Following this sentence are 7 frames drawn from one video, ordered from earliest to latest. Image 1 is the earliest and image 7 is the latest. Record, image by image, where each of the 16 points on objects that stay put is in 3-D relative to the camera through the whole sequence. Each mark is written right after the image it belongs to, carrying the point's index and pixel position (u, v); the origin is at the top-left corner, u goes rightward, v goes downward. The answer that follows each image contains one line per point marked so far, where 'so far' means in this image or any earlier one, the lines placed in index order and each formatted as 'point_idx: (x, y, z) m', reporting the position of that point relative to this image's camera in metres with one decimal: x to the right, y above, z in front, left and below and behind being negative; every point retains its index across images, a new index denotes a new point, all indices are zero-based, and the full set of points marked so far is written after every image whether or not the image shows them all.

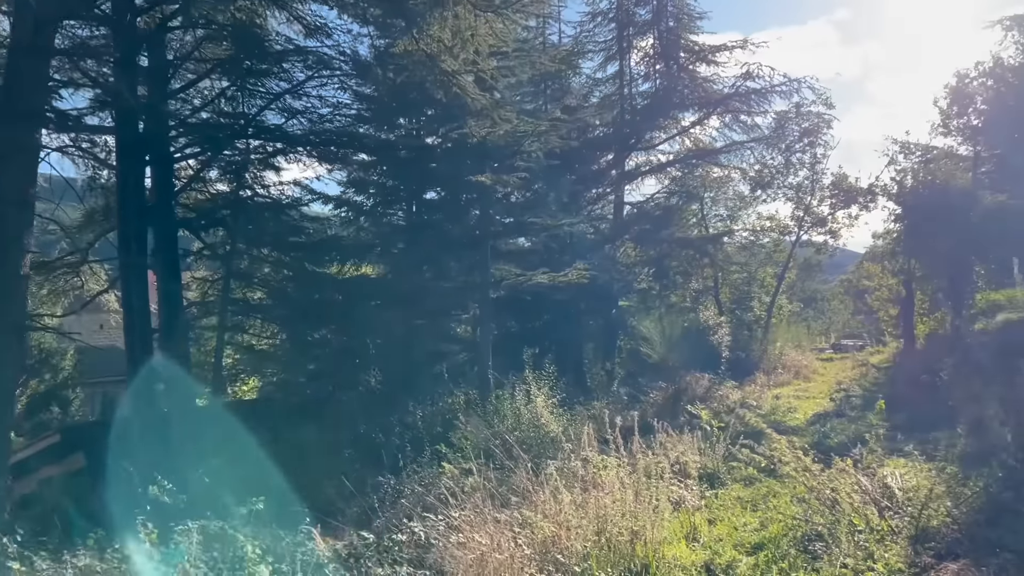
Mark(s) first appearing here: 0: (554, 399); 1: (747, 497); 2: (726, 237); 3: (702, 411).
0: (+0.5, -1.4, +10.5) m
1: (+1.8, -1.6, +6.5) m
2: (+4.9, +1.1, +19.0) m
3: (+2.6, -1.7, +11.3) m
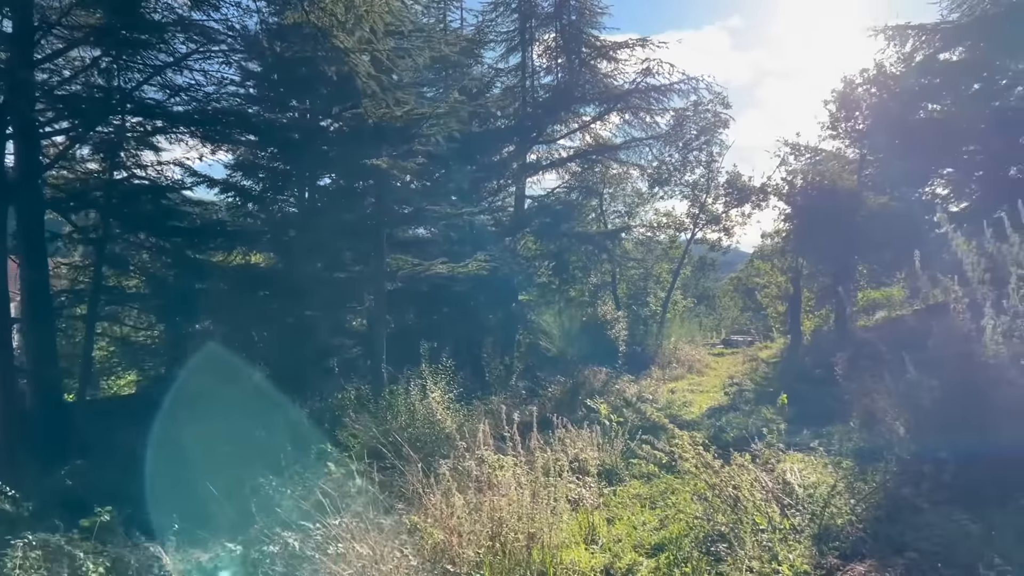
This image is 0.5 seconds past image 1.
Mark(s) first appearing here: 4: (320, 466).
0: (-0.8, -1.3, +10.2) m
1: (+1.0, -1.6, +6.3) m
2: (+2.6, +1.3, +19.1) m
3: (+1.2, -1.7, +11.2) m
4: (-1.7, -1.5, +7.1) m
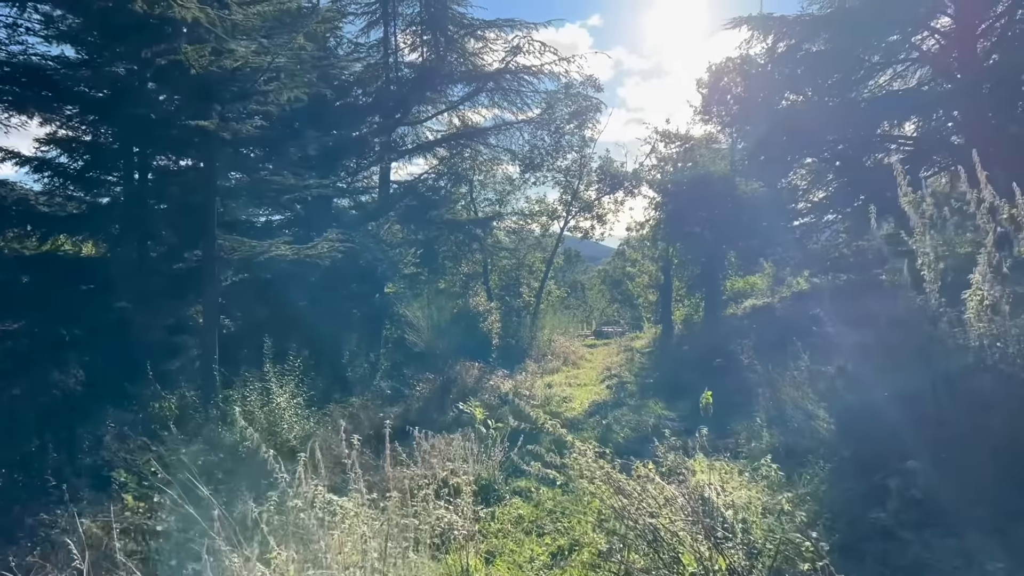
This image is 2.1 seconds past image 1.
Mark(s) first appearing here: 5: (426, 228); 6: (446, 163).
0: (-2.2, -1.2, +8.8) m
1: (+0.1, -1.4, +5.2) m
2: (-0.4, +1.5, +18.1) m
3: (-0.4, -1.5, +10.1) m
4: (-2.7, -1.4, +5.6) m
5: (-1.7, +1.2, +16.7) m
6: (-1.5, +2.9, +19.5) m
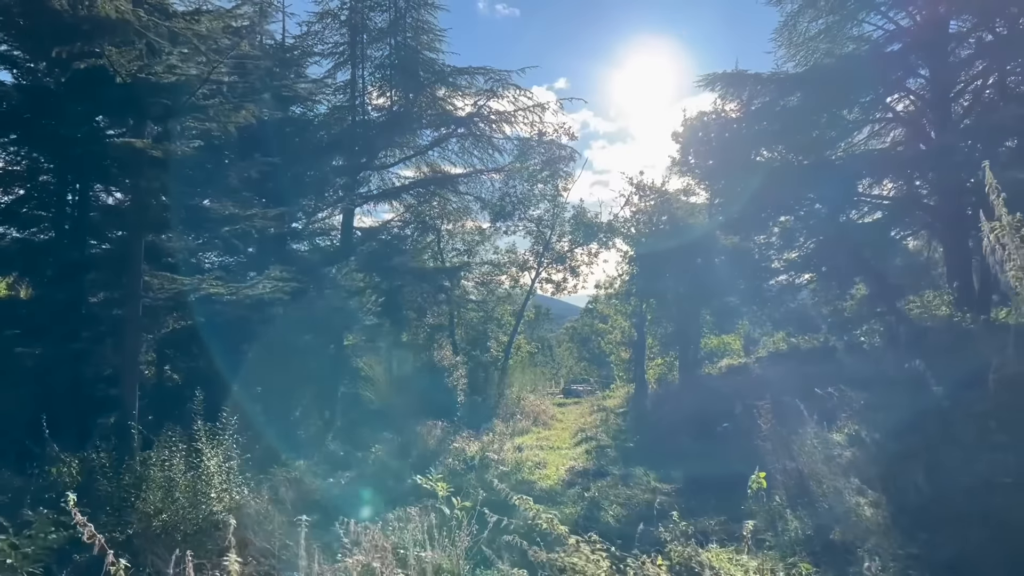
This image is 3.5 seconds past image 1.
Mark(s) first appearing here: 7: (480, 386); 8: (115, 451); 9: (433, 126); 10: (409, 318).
0: (-2.5, -1.6, +7.6) m
1: (0.0, -1.6, +4.1) m
2: (-1.0, +0.4, +17.1) m
3: (-0.8, -2.0, +8.9) m
4: (-2.8, -1.6, +4.4) m
5: (-2.3, +0.2, +15.6) m
6: (-2.2, +1.7, +18.6) m
7: (-0.8, -2.3, +19.4) m
8: (-3.5, -1.4, +7.3) m
9: (-1.7, +3.5, +17.8) m
10: (-2.1, -0.6, +17.0) m
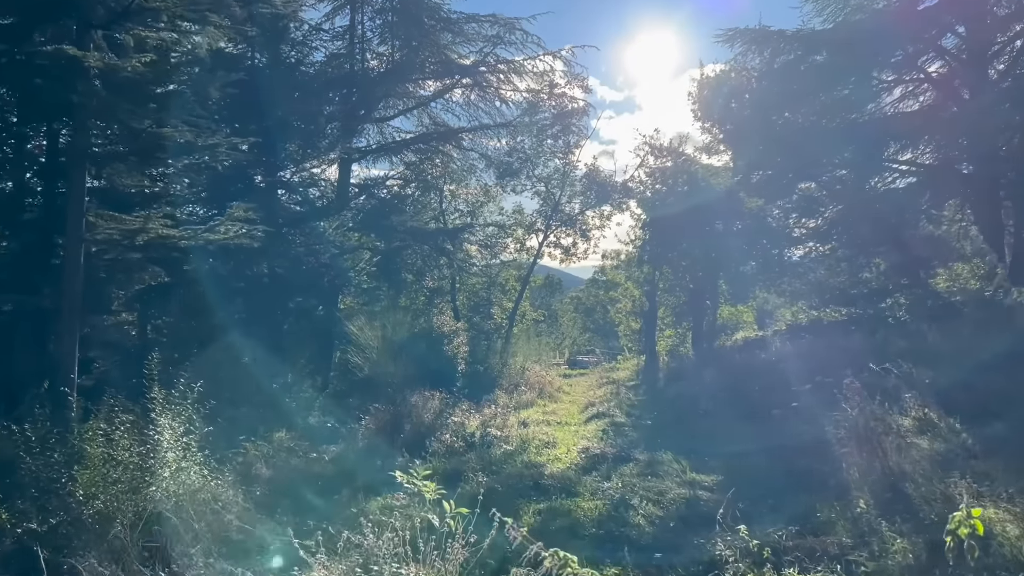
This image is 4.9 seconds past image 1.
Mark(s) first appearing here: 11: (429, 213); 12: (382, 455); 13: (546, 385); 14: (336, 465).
0: (-2.5, -1.2, +6.5) m
1: (0.0, -1.4, +3.0) m
2: (-0.9, +1.1, +15.9) m
3: (-0.8, -1.6, +7.8) m
4: (-2.8, -1.3, +3.3) m
5: (-2.2, +0.9, +14.5) m
6: (-2.0, +2.5, +17.4) m
7: (-0.7, -1.5, +18.3) m
8: (-3.4, -1.0, +6.2) m
9: (-1.5, +4.3, +16.5) m
10: (-2.0, +0.1, +15.9) m
11: (-1.9, +1.7, +19.2) m
12: (-1.4, -1.7, +8.7) m
13: (+0.7, -2.0, +17.5) m
14: (-1.7, -1.7, +8.1) m
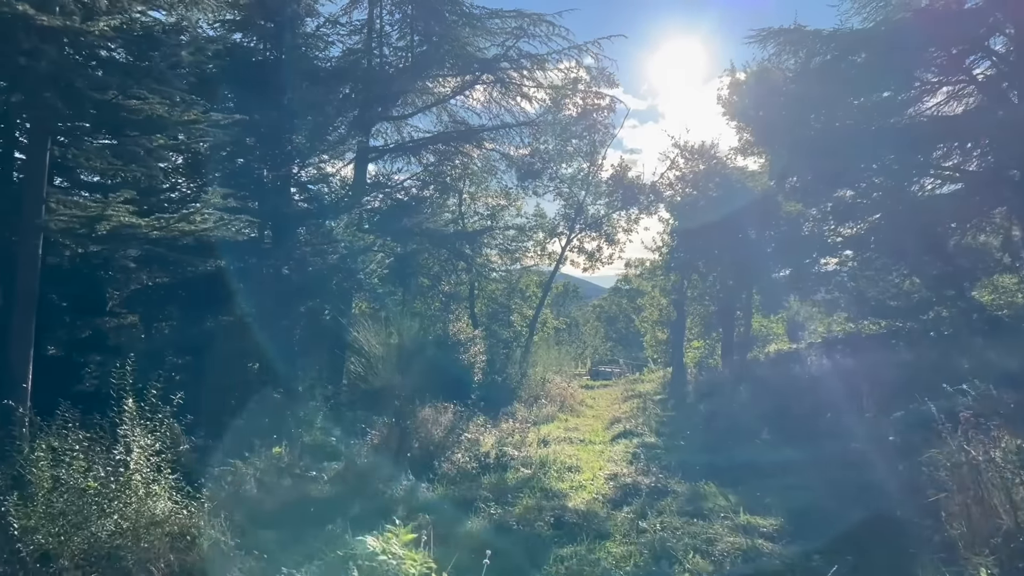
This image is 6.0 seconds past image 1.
0: (-2.4, -1.2, +5.7) m
1: (0.0, -1.4, +2.1) m
2: (-0.5, +1.0, +15.1) m
3: (-0.6, -1.6, +7.0) m
4: (-2.7, -1.2, +2.5) m
5: (-1.8, +0.8, +13.7) m
6: (-1.6, +2.4, +16.6) m
7: (-0.3, -1.6, +17.5) m
8: (-3.3, -1.0, +5.4) m
9: (-1.0, +4.2, +15.7) m
10: (-1.6, +0.1, +15.1) m
11: (-1.4, +1.6, +18.4) m
12: (-1.2, -1.8, +7.8) m
13: (+1.1, -2.2, +16.6) m
14: (-1.6, -1.7, +7.2) m
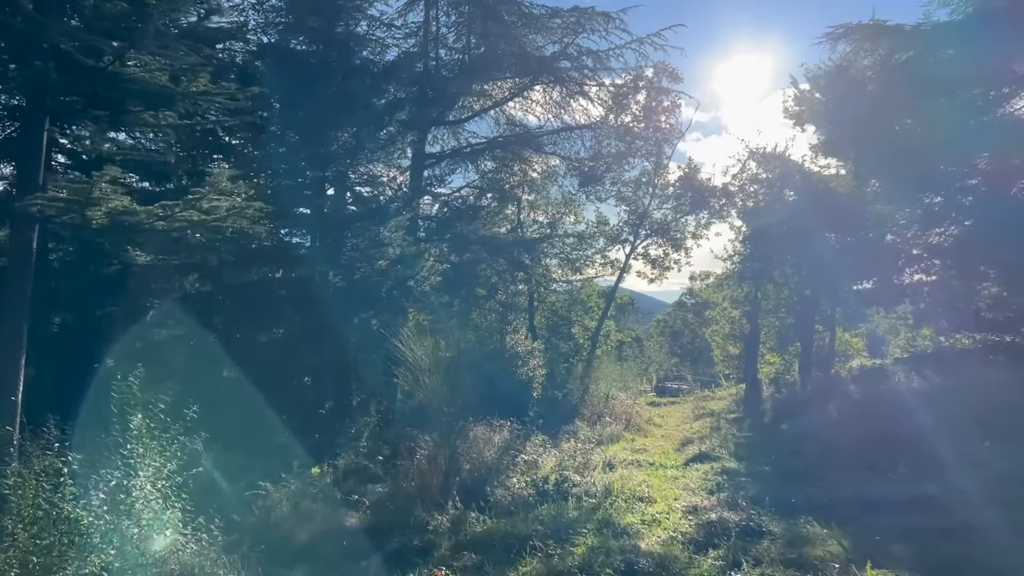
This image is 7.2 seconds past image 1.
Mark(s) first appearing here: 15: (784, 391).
0: (-2.0, -1.2, +4.9) m
1: (+0.1, -1.3, +1.2) m
2: (+0.6, +0.9, +14.2) m
3: (-0.1, -1.6, +6.1) m
4: (-2.6, -1.2, +1.8) m
5: (-0.9, +0.7, +12.9) m
6: (-0.4, +2.2, +15.8) m
7: (+0.9, -1.8, +16.6) m
8: (-3.0, -0.9, +4.8) m
9: (+0.1, +4.0, +14.9) m
10: (-0.6, -0.1, +14.3) m
11: (-0.1, +1.4, +17.6) m
12: (-0.7, -1.8, +7.0) m
13: (+2.2, -2.3, +15.5) m
14: (-1.1, -1.8, +6.4) m
15: (+6.3, -2.4, +19.4) m
